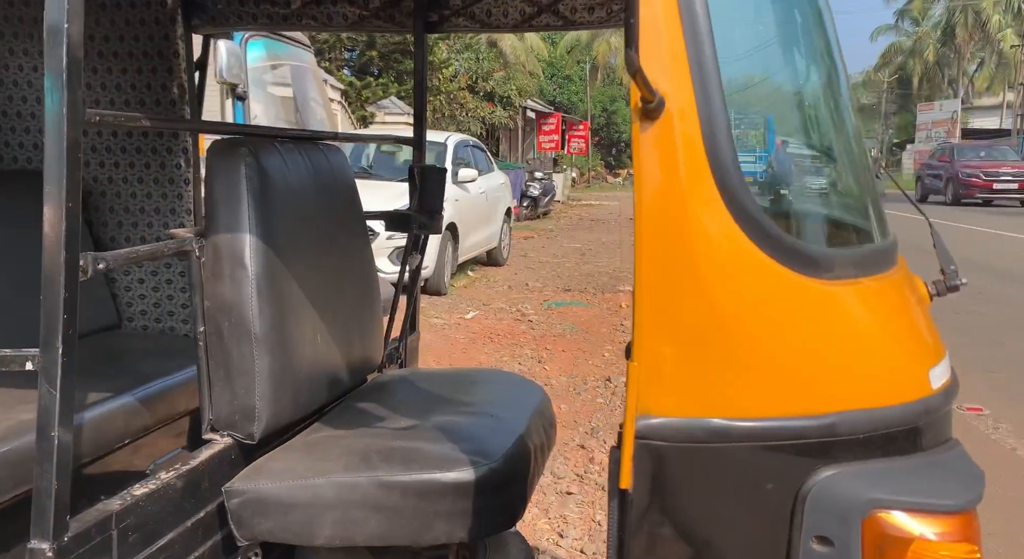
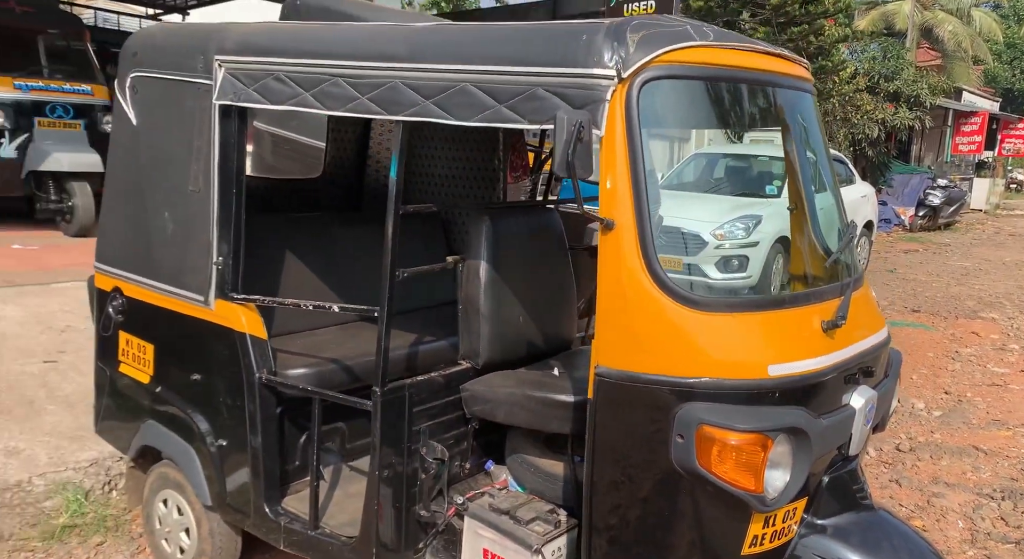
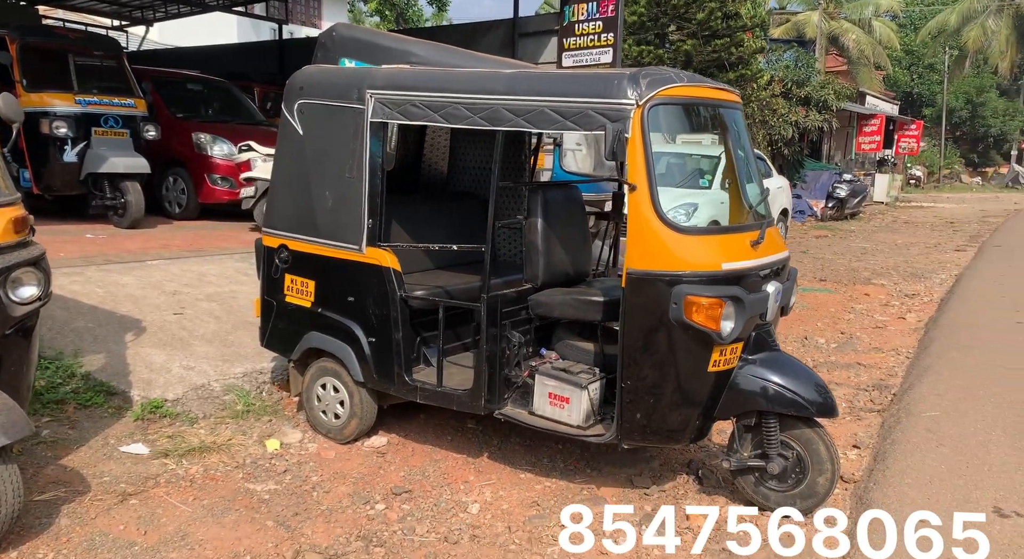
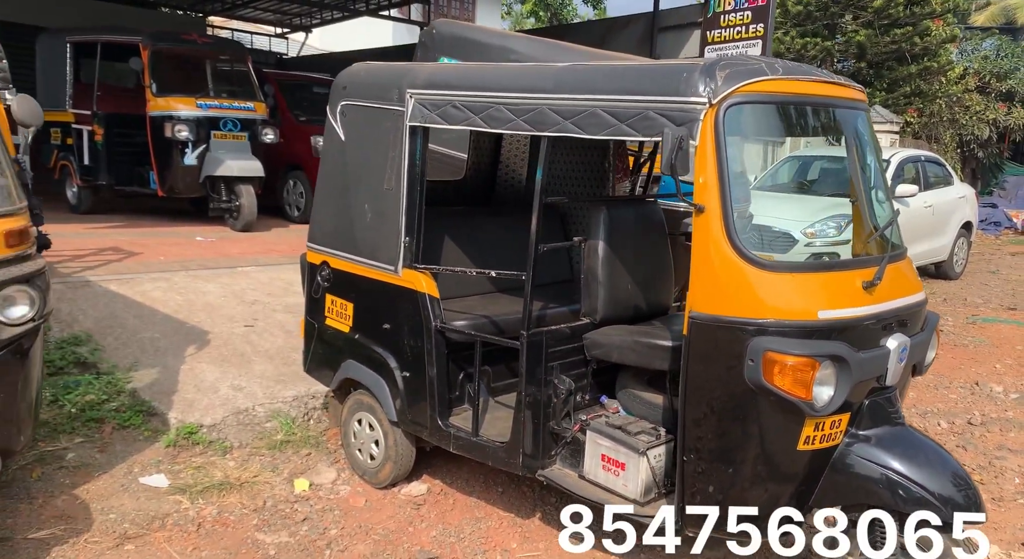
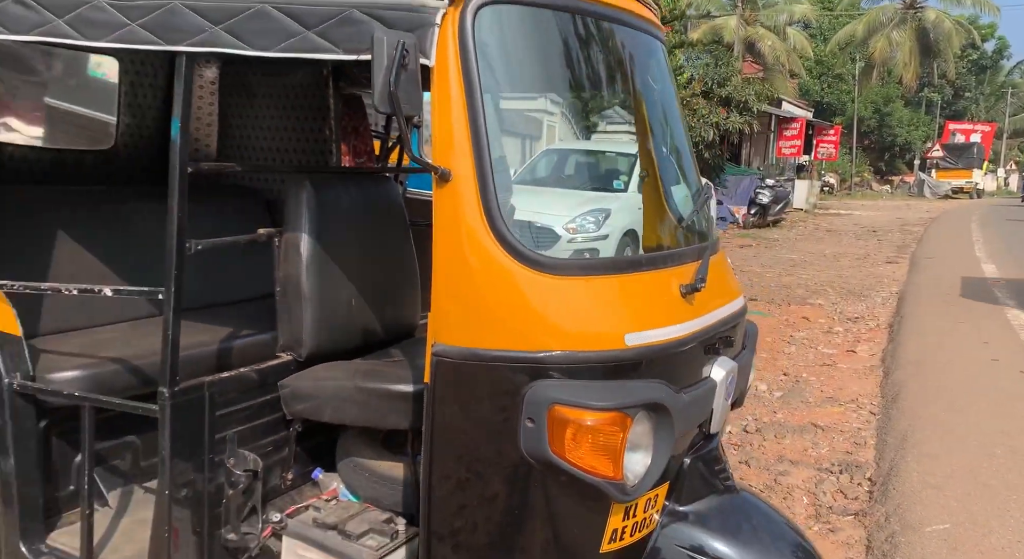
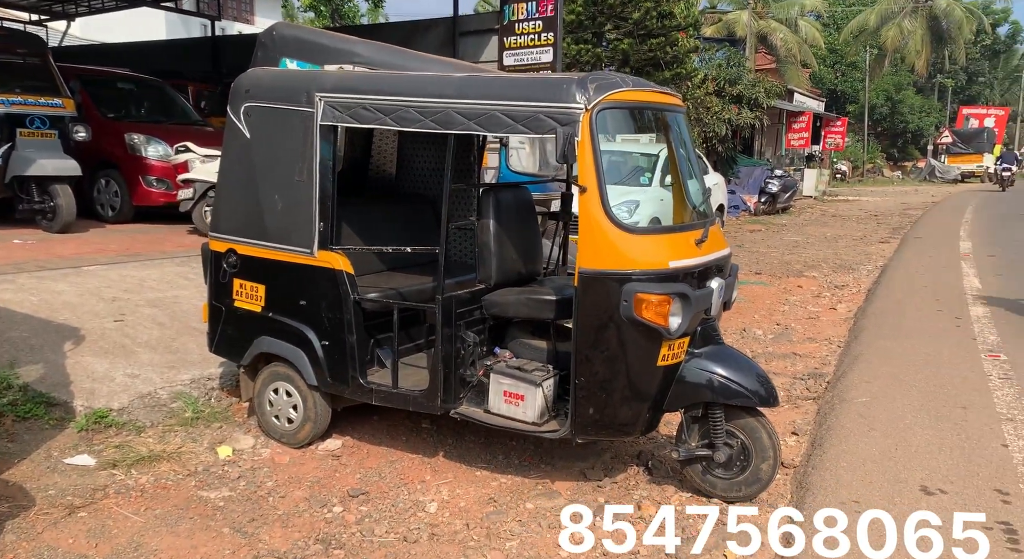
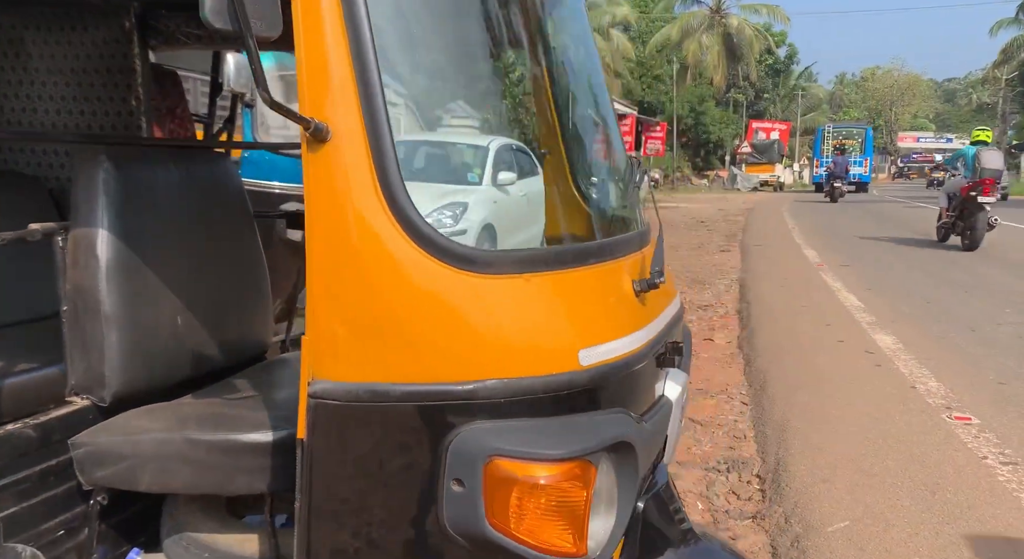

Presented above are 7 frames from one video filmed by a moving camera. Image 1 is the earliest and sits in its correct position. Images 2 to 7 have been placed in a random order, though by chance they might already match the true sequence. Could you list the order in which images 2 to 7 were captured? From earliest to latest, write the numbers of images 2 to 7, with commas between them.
7, 5, 2, 4, 3, 6
